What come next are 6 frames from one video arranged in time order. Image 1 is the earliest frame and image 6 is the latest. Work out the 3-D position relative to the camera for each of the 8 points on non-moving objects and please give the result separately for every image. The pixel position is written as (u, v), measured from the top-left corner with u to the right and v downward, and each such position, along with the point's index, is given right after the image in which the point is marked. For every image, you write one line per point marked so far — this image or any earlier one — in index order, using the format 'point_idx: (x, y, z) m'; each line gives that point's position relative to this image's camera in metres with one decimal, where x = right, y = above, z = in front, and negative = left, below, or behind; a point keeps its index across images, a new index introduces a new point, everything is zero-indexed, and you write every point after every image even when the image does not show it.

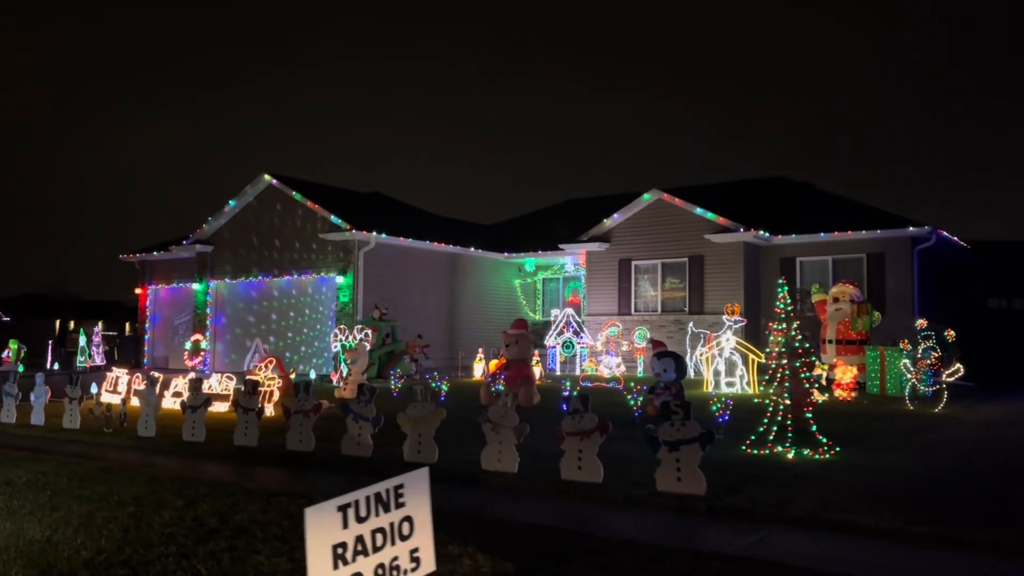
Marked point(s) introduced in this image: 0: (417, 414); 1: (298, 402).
0: (-1.0, -1.3, +8.8) m
1: (-2.6, -1.4, +10.0) m
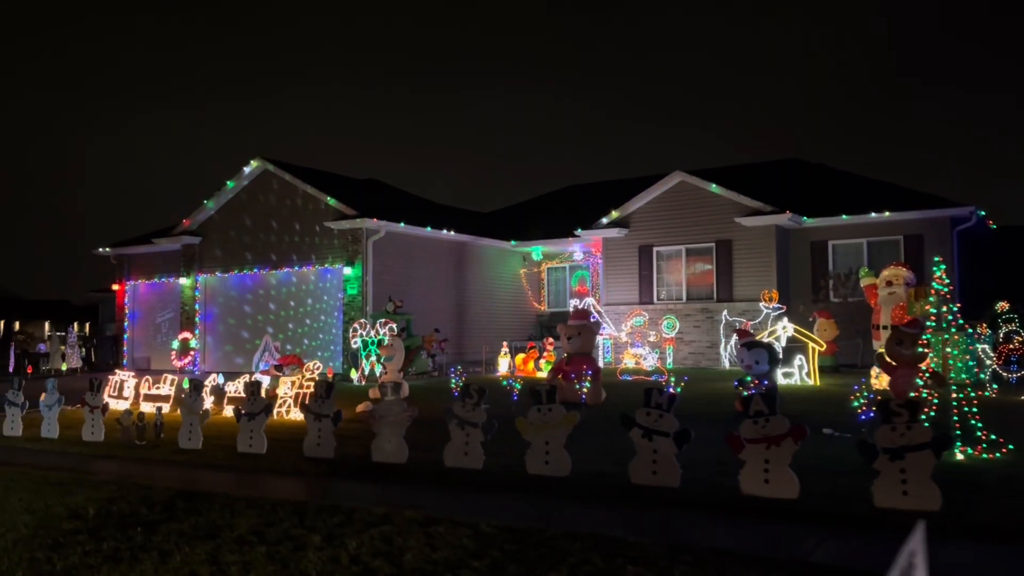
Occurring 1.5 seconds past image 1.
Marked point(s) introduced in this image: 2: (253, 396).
0: (+0.3, -1.2, +7.6) m
1: (-1.3, -1.2, +8.7) m
2: (-3.0, -1.3, +9.6) m
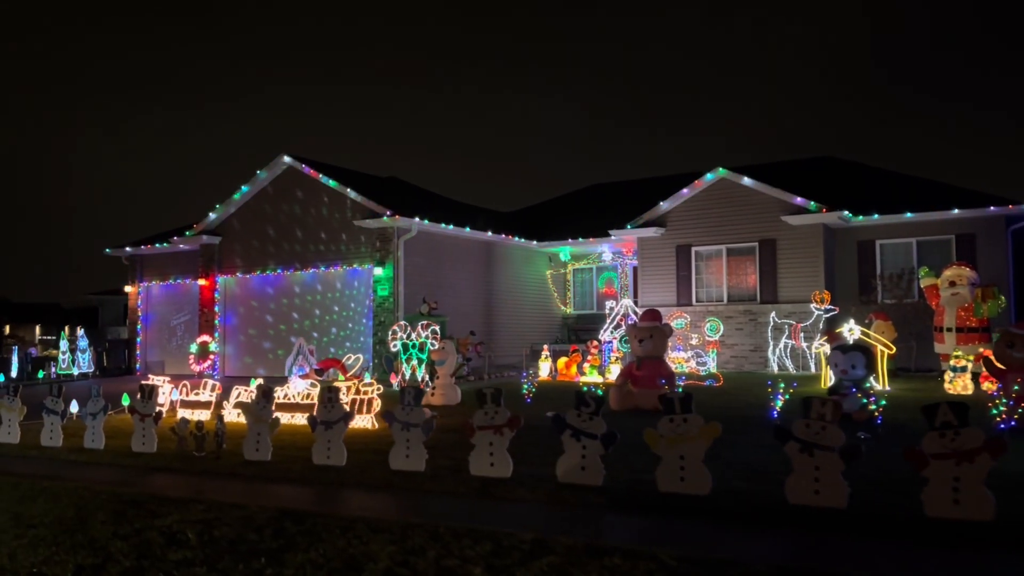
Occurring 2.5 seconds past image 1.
0: (+1.3, -1.2, +6.8) m
1: (-0.3, -1.2, +7.9) m
2: (-1.9, -1.2, +8.8) m
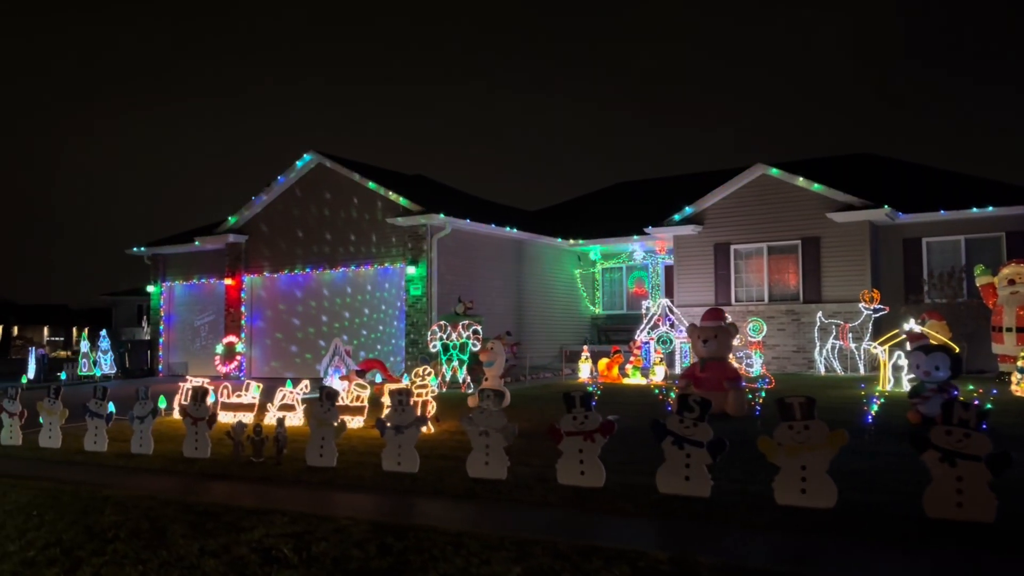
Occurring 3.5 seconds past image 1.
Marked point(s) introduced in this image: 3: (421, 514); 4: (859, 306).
0: (+2.1, -1.1, +6.3) m
1: (+0.5, -1.2, +7.4) m
2: (-1.1, -1.2, +8.3) m
3: (-0.7, -1.9, +6.9) m
4: (+8.0, -0.4, +19.4) m
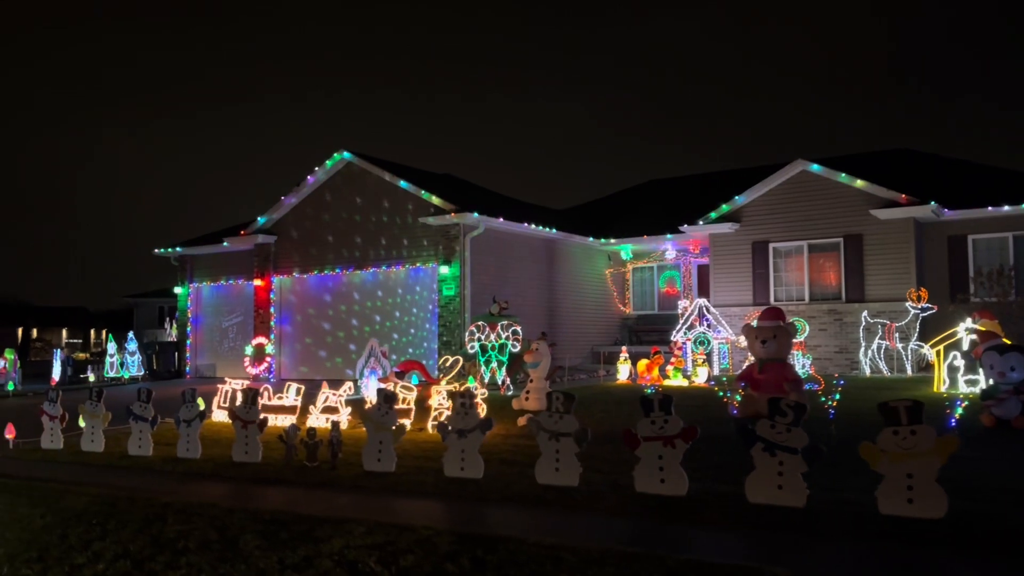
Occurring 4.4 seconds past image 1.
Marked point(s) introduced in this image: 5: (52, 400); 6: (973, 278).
0: (+2.8, -1.1, +5.9) m
1: (+1.2, -1.1, +7.1) m
2: (-0.5, -1.2, +8.0) m
3: (-0.1, -1.8, +6.6) m
4: (+8.8, -0.4, +18.9) m
5: (-6.3, -1.5, +11.5) m
6: (+10.5, +0.3, +19.0) m
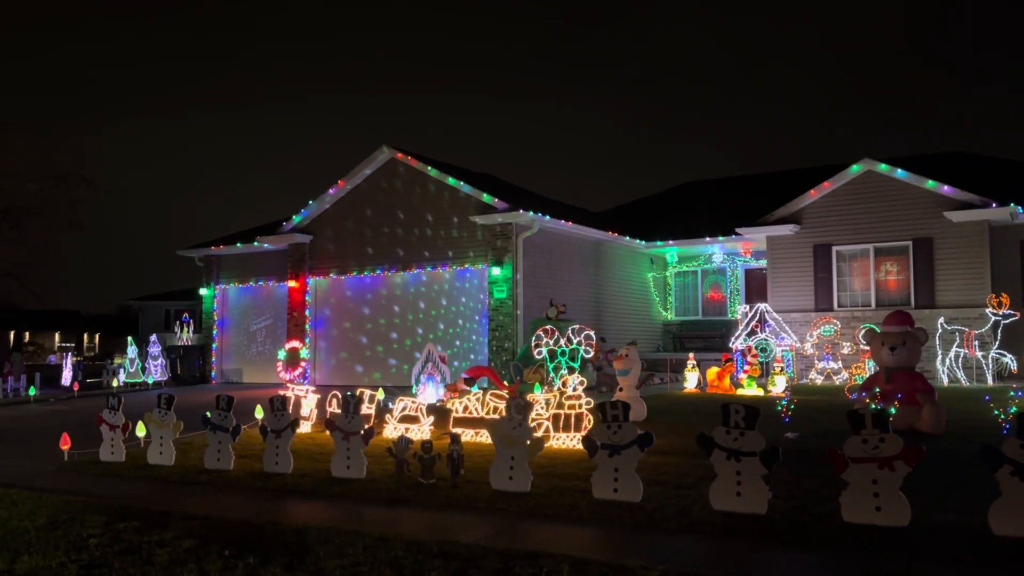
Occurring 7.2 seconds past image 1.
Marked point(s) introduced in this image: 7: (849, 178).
0: (+4.2, -1.1, +5.0) m
1: (+2.5, -1.1, +6.2) m
2: (+0.9, -1.2, +7.1) m
3: (+1.3, -1.8, +5.6) m
4: (+10.1, -0.5, +18.1) m
5: (-5.0, -1.5, +10.6) m
6: (+11.7, +0.1, +18.2) m
7: (+8.0, +2.6, +19.8) m
